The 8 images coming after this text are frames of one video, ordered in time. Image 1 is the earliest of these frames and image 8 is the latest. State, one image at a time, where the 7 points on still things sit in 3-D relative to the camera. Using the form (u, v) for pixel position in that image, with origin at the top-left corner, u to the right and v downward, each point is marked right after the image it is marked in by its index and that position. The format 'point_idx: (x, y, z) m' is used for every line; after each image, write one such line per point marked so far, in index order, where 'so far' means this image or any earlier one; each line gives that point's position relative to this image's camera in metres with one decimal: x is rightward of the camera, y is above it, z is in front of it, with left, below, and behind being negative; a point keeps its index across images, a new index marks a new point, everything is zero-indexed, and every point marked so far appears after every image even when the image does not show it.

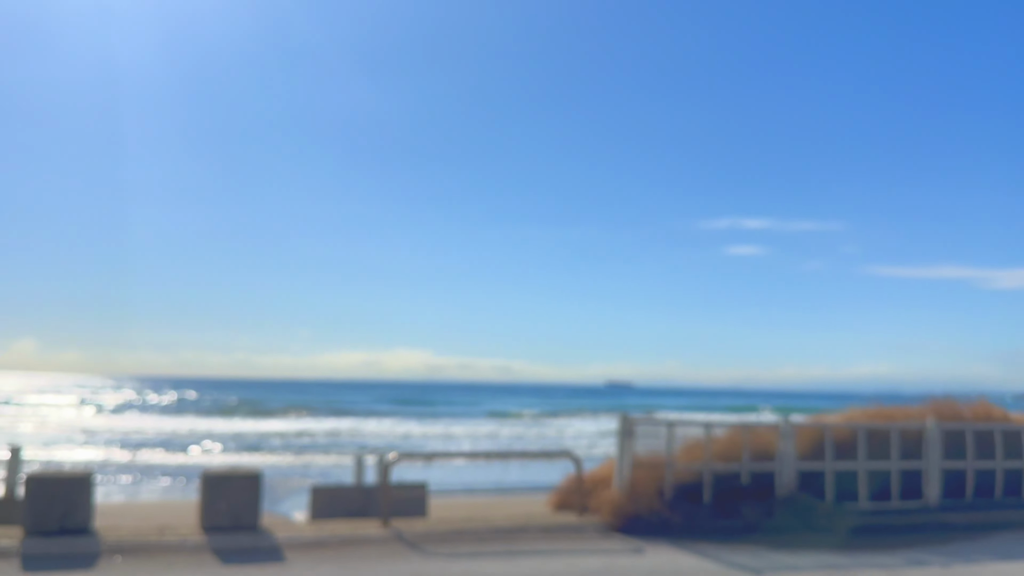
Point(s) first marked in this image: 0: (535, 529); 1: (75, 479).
0: (+0.2, -1.8, +6.4) m
1: (-2.8, -1.2, +5.5) m
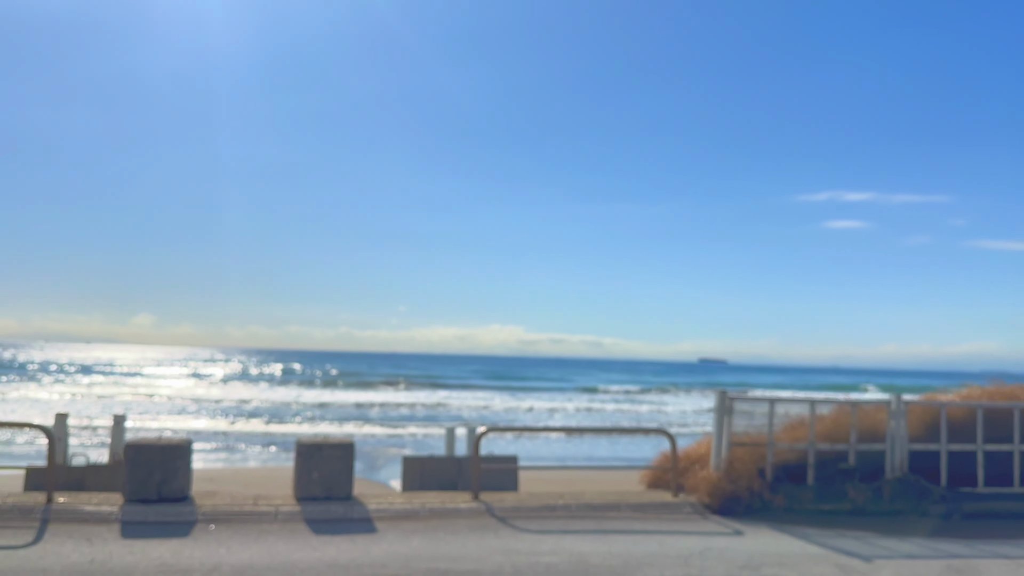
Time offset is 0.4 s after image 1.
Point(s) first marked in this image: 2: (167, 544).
0: (+0.8, -1.6, +6.2) m
1: (-2.2, -1.0, +5.6) m
2: (-1.9, -1.4, +4.8) m
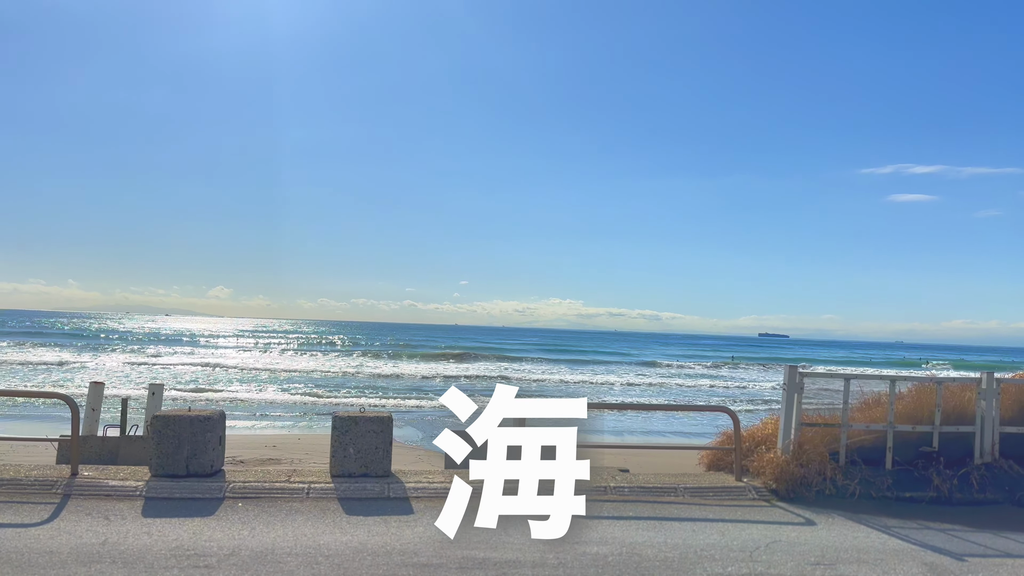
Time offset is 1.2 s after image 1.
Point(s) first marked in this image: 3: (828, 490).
0: (+1.1, -1.3, +5.7) m
1: (-1.9, -0.8, +5.3) m
2: (-1.7, -1.2, +4.5) m
3: (+2.1, -1.3, +5.8) m
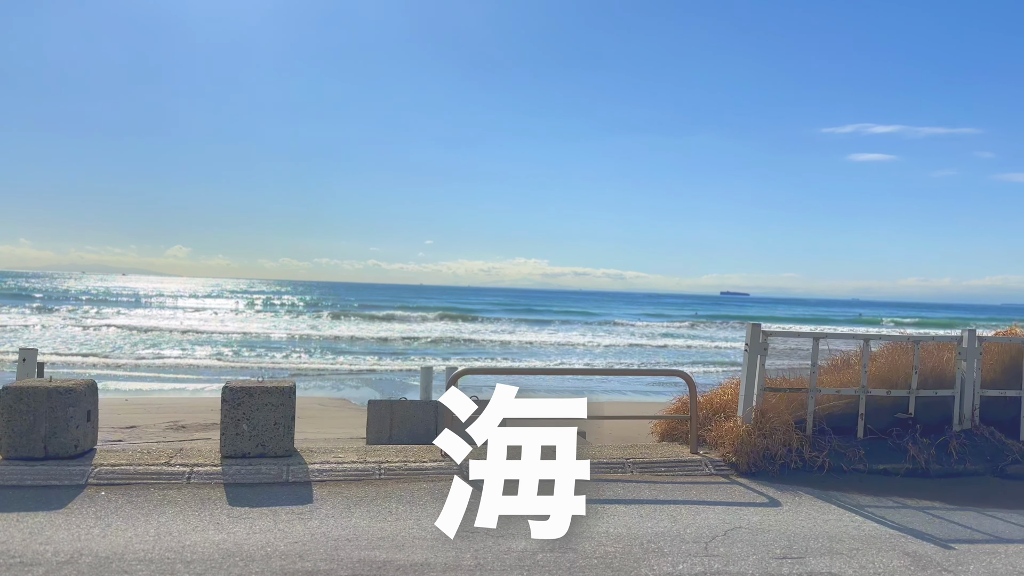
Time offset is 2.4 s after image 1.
0: (+0.7, -1.0, +5.0) m
1: (-2.3, -0.5, +4.5) m
2: (-2.1, -1.0, +3.7) m
3: (+1.7, -1.0, +5.1) m
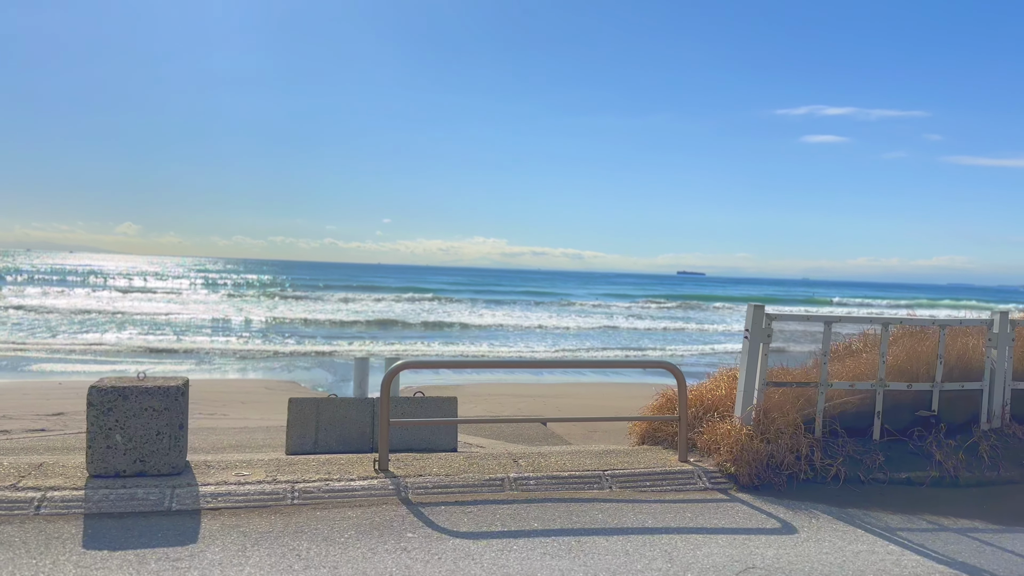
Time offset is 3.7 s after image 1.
0: (+0.5, -0.9, +4.1) m
1: (-2.5, -0.4, +3.4) m
2: (-2.2, -0.9, +2.7) m
3: (+1.4, -0.9, +4.3) m
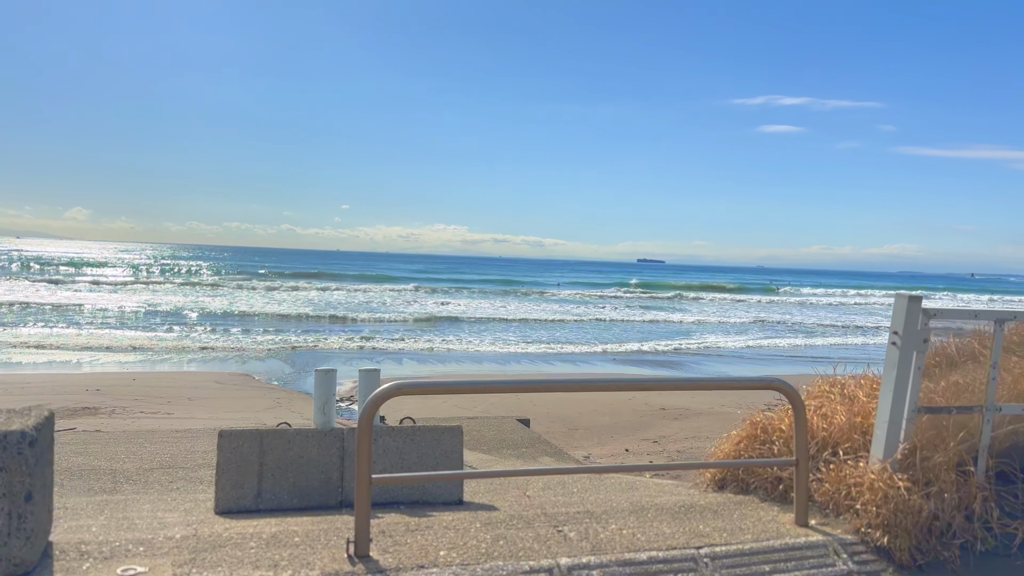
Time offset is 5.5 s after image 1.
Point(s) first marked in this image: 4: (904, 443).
0: (+0.6, -0.9, +2.7) m
1: (-2.3, -0.4, +1.9) m
2: (-2.0, -0.9, +1.1) m
3: (+1.6, -0.9, +2.9) m
4: (+1.4, -0.5, +3.0) m
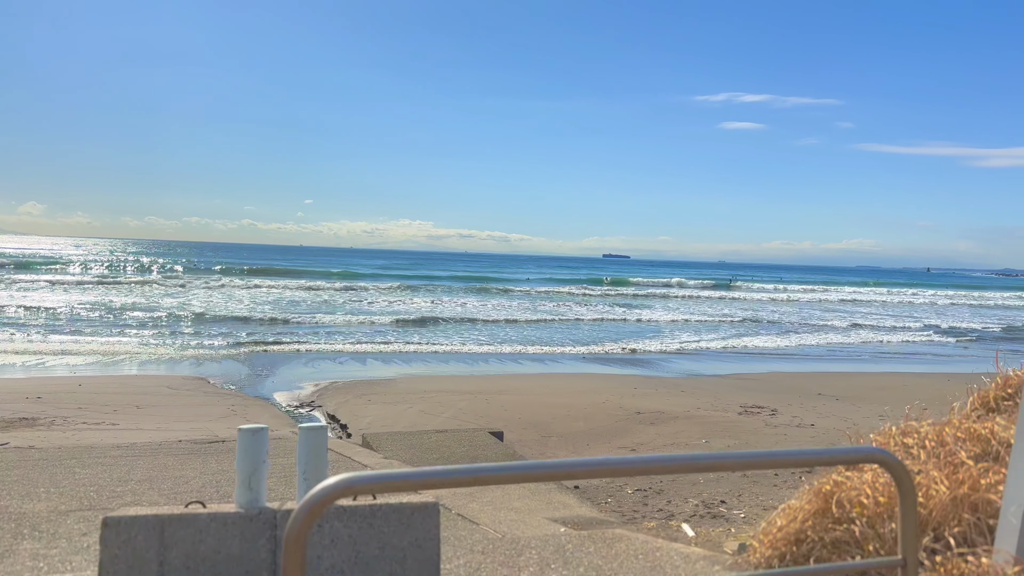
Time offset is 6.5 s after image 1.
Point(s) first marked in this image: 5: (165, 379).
0: (+0.6, -0.9, +1.9) m
1: (-2.3, -0.5, +0.9) m
2: (-1.9, -1.0, +0.2) m
3: (+1.6, -0.9, +2.1) m
4: (+1.4, -0.6, +2.2) m
5: (-7.8, -2.0, +19.5) m
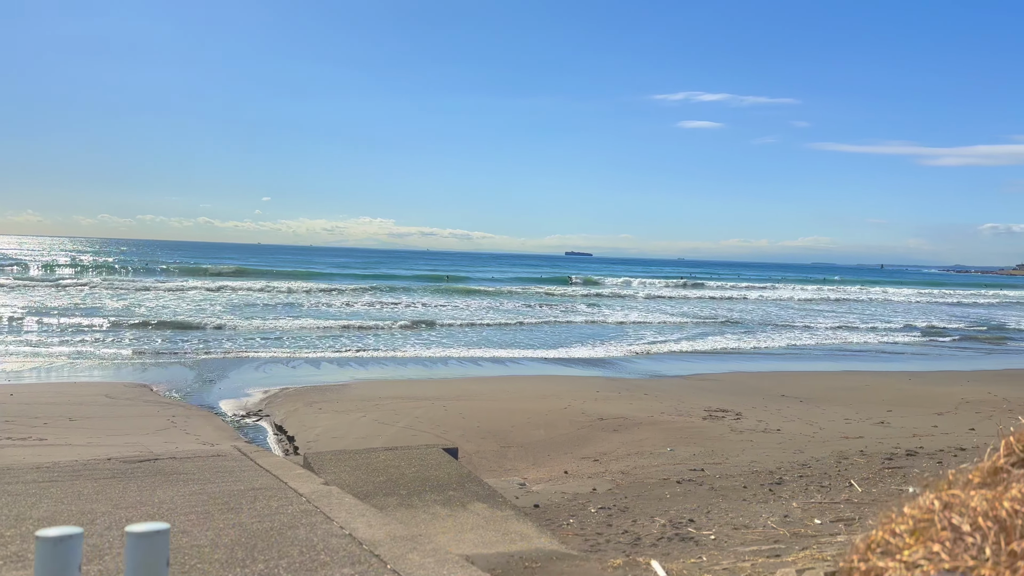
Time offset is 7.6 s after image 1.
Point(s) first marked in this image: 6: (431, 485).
0: (+0.5, -1.0, +1.1) m
1: (-2.4, -0.6, +0.1) m
2: (-2.0, -1.1, -0.6) m
3: (+1.4, -1.0, +1.4) m
4: (+1.2, -0.7, +1.5) m
5: (-8.7, -2.1, +18.4) m
6: (-0.8, -1.9, +8.4) m
